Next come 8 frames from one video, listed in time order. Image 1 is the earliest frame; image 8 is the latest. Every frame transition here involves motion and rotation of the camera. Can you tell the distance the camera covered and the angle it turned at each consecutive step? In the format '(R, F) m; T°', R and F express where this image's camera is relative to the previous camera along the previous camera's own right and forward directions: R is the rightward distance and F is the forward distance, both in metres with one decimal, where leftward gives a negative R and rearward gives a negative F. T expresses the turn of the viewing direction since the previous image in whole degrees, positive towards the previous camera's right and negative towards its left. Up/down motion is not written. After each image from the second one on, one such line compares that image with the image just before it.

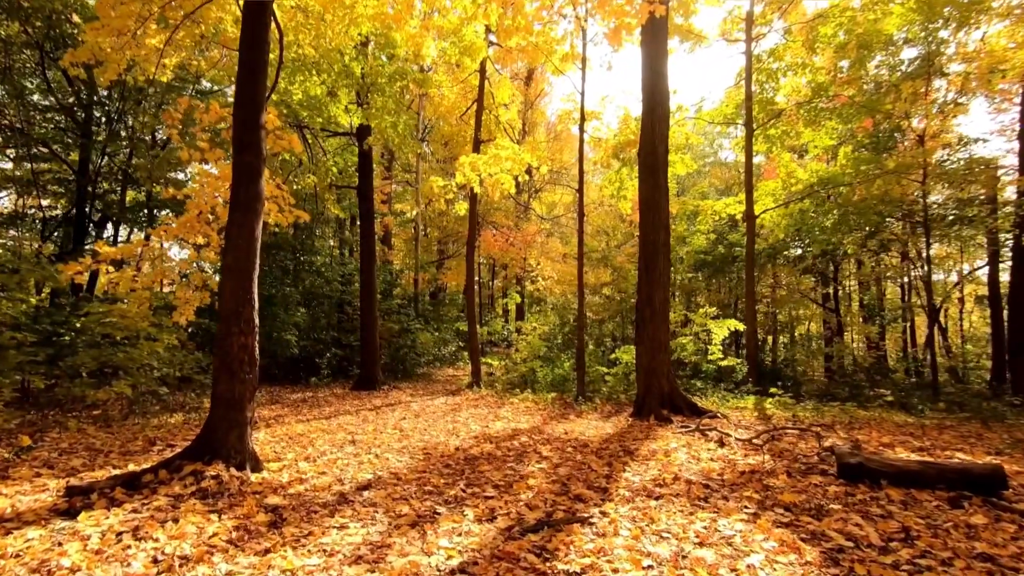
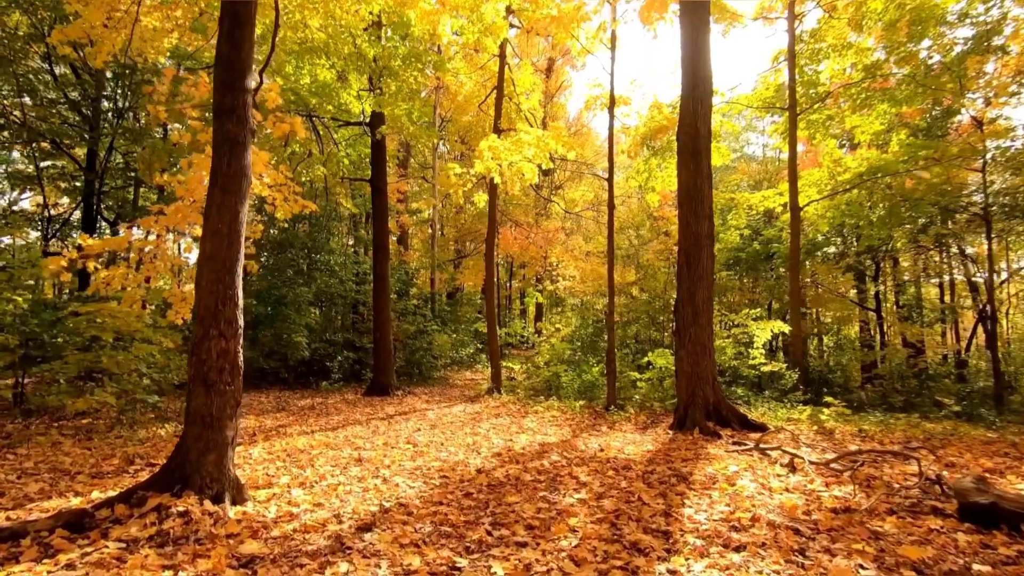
(-0.1, +0.8) m; -2°
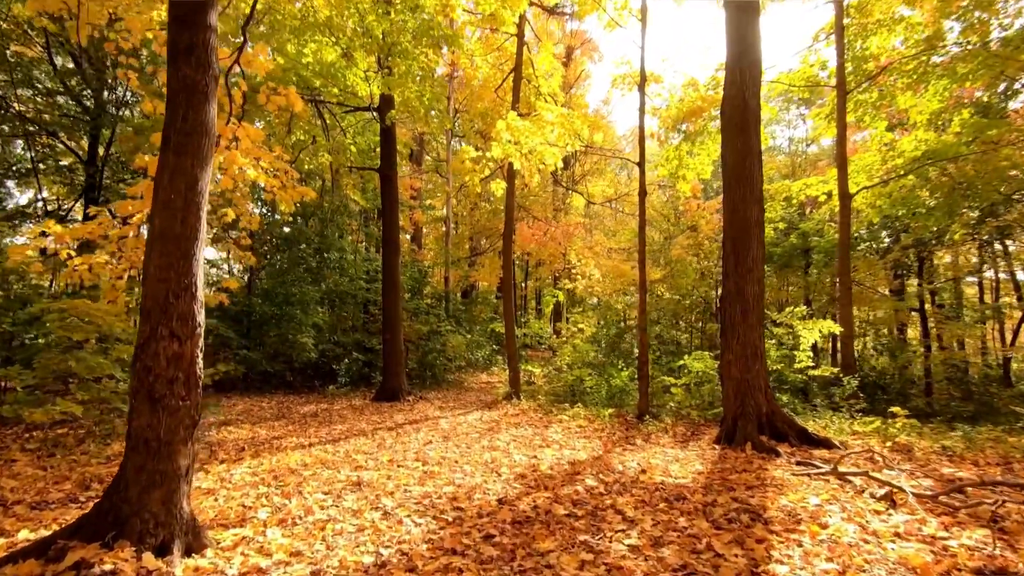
(-0.1, +0.9) m; -2°
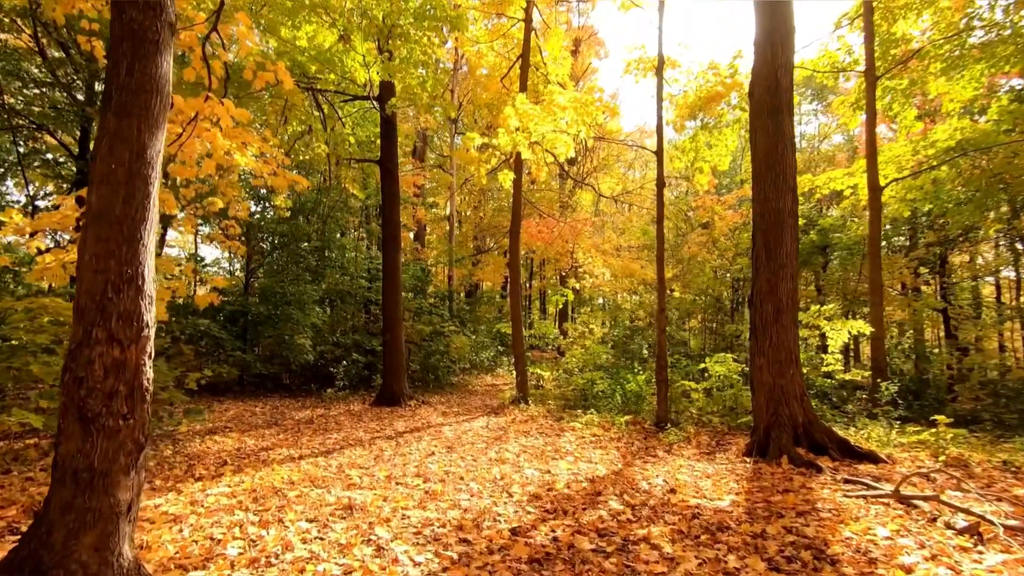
(-0.1, +0.6) m; 0°
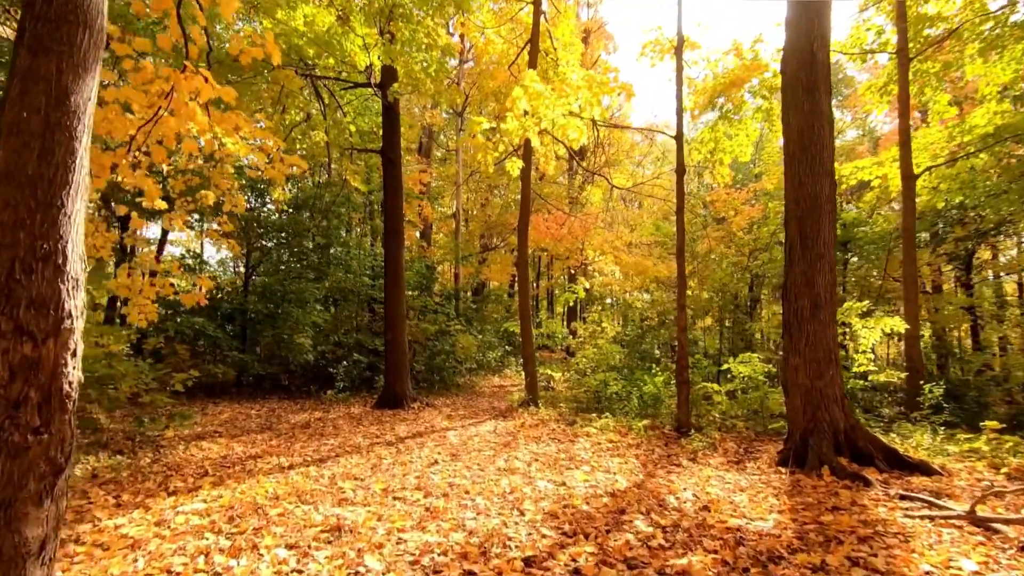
(0.0, +0.5) m; -1°
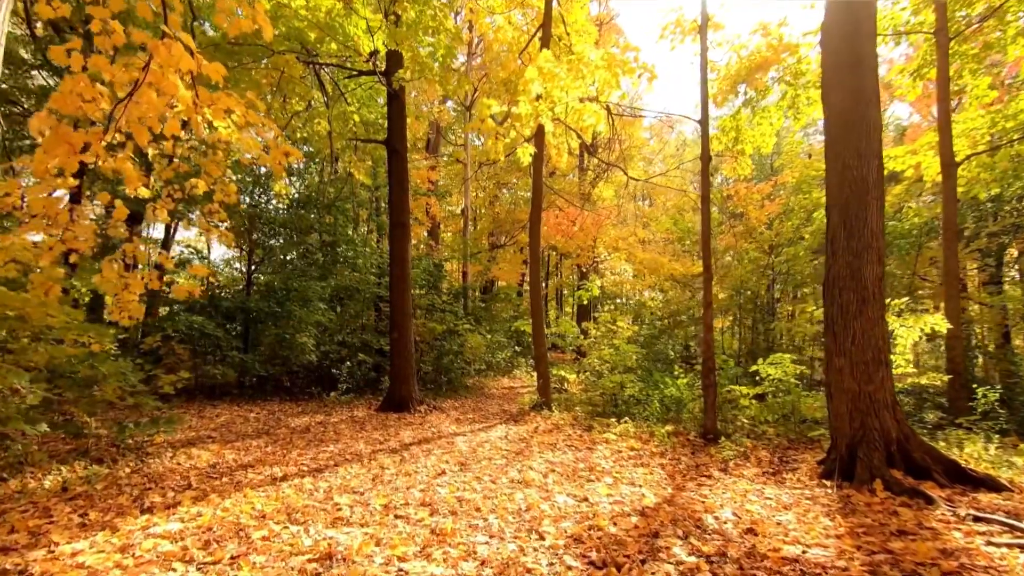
(-0.1, +0.5) m; -1°
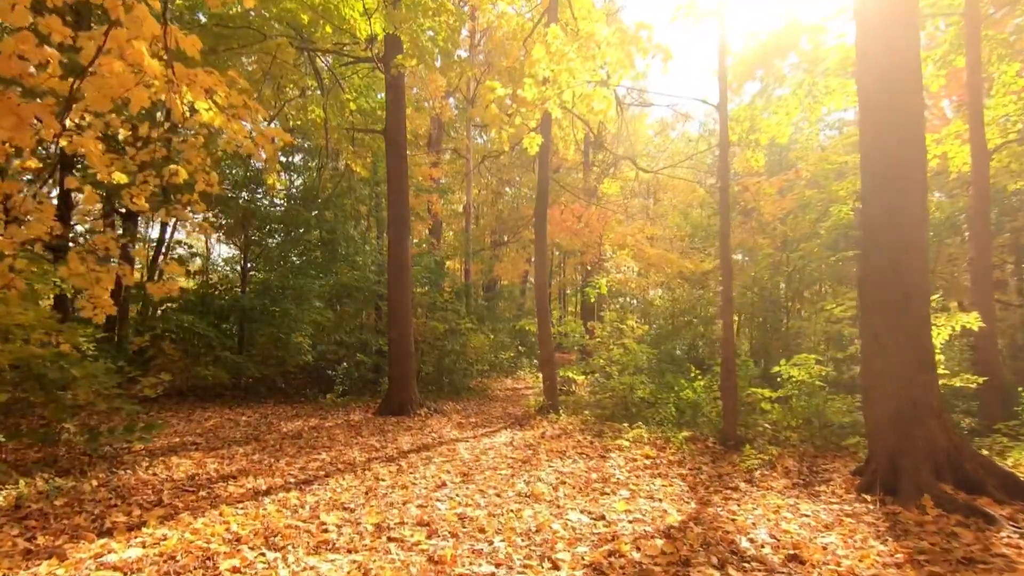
(0.0, +0.4) m; 0°
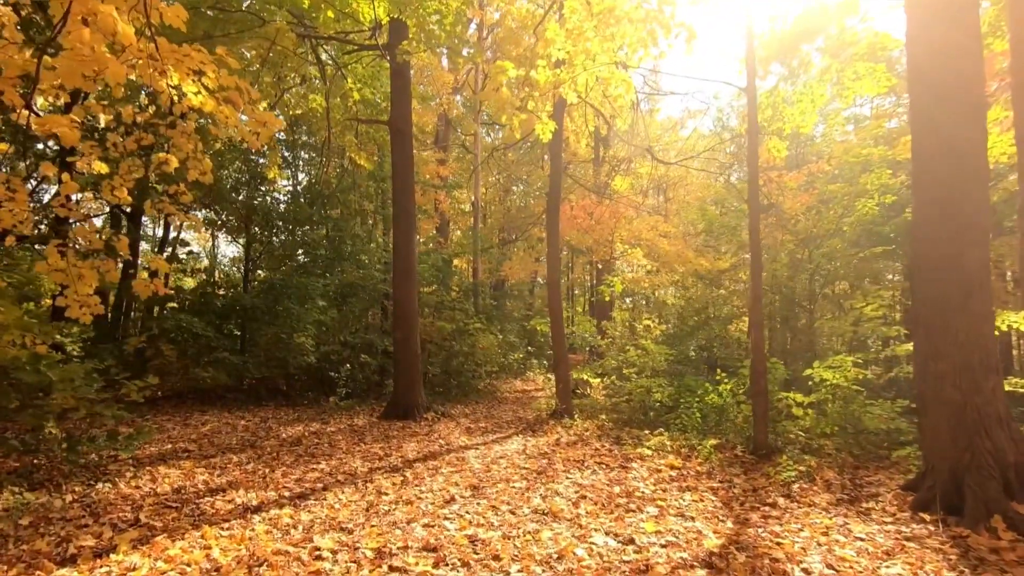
(-0.1, +0.4) m; -1°
